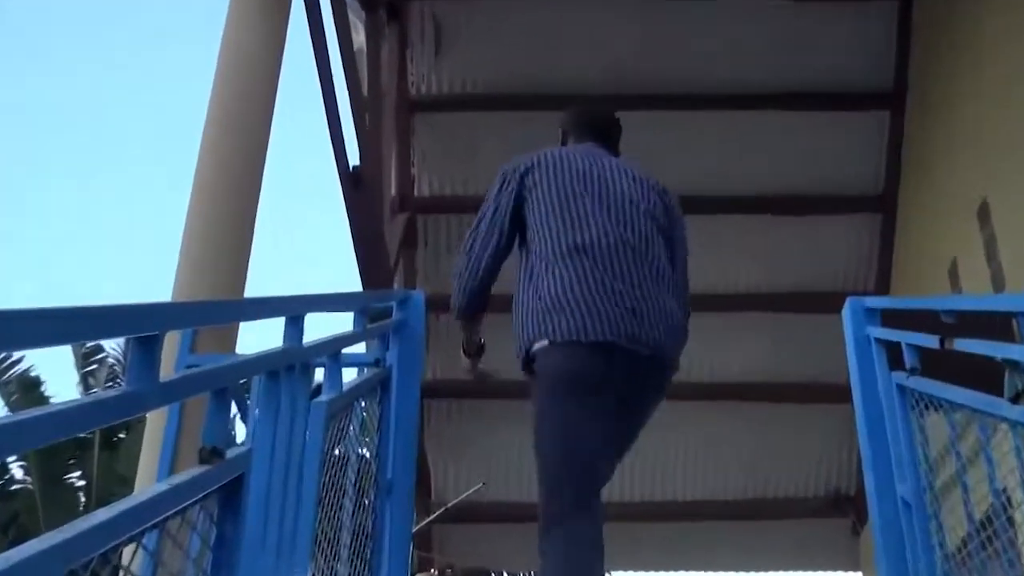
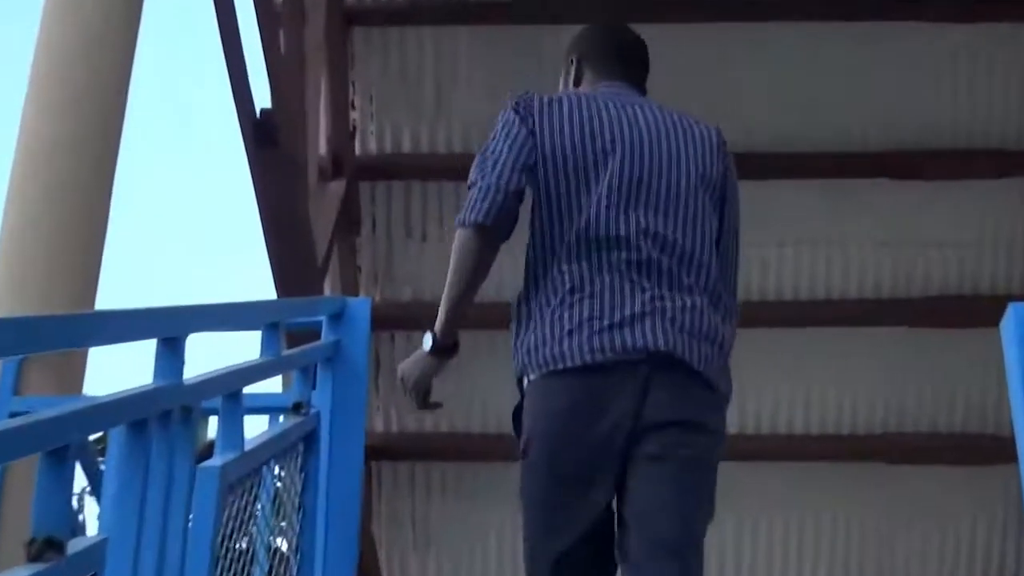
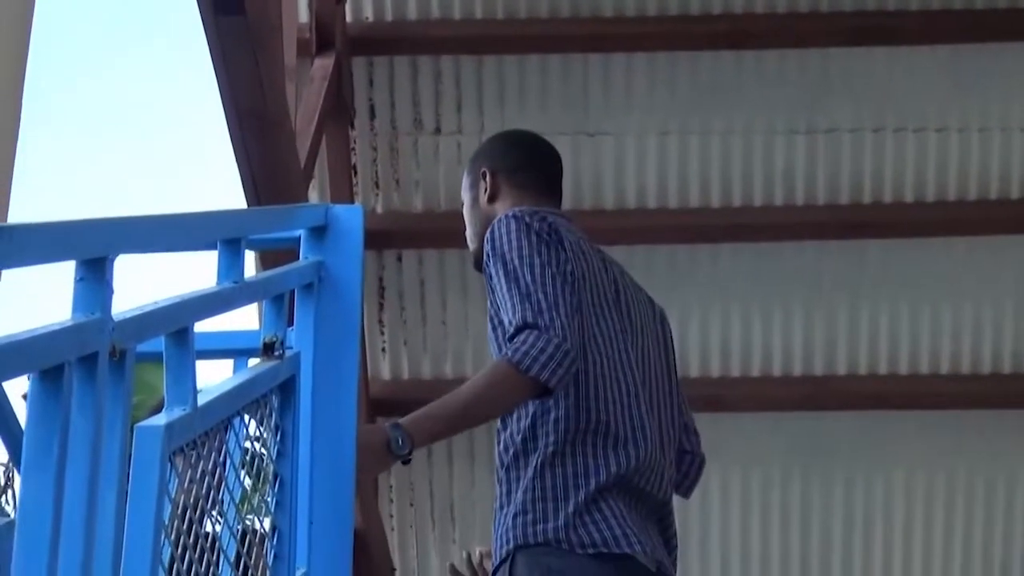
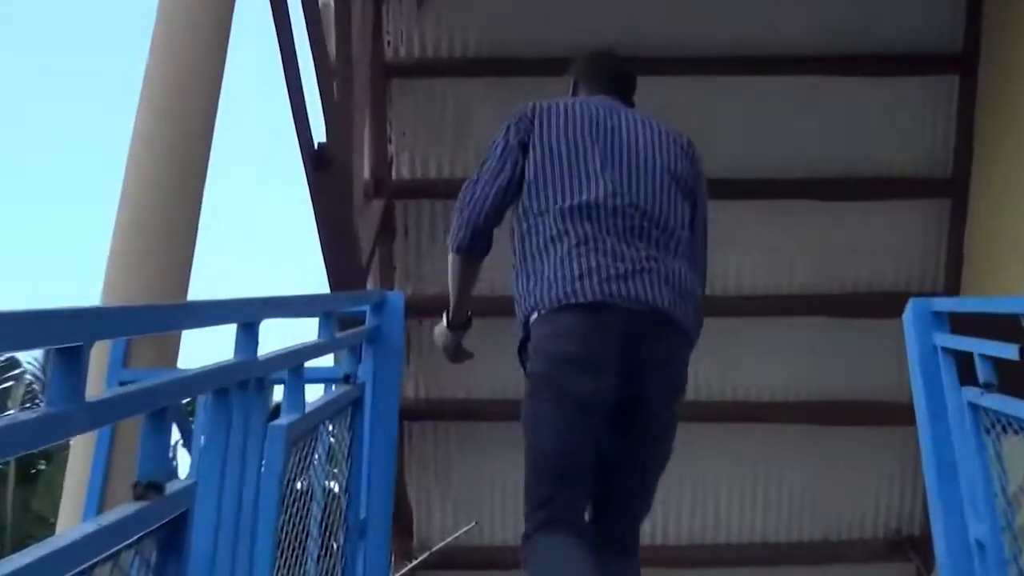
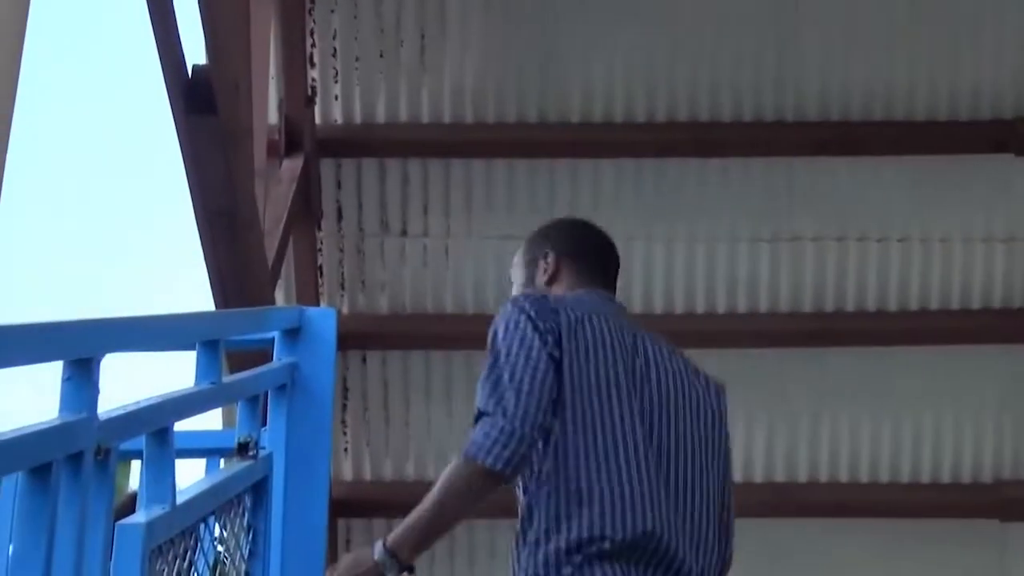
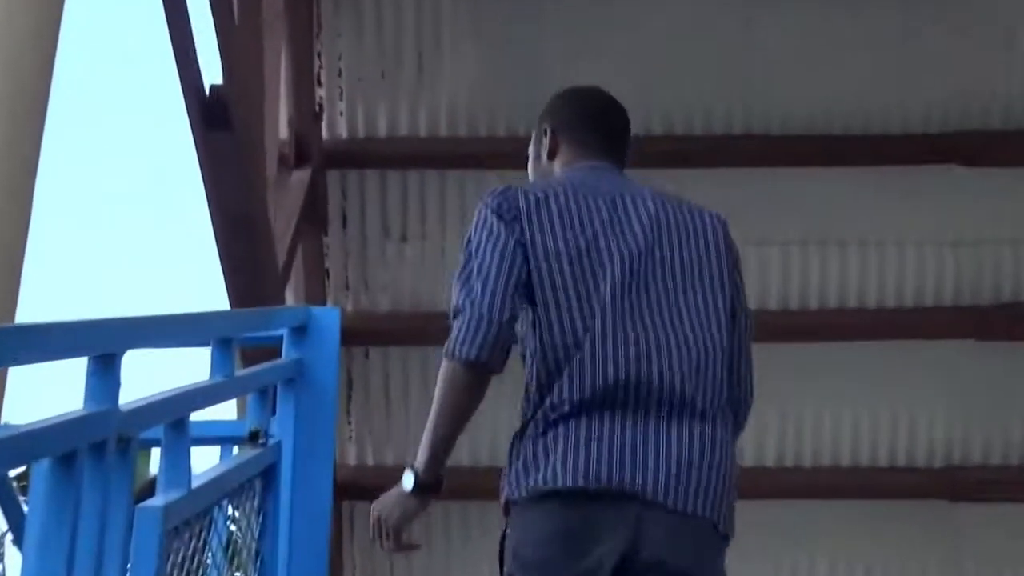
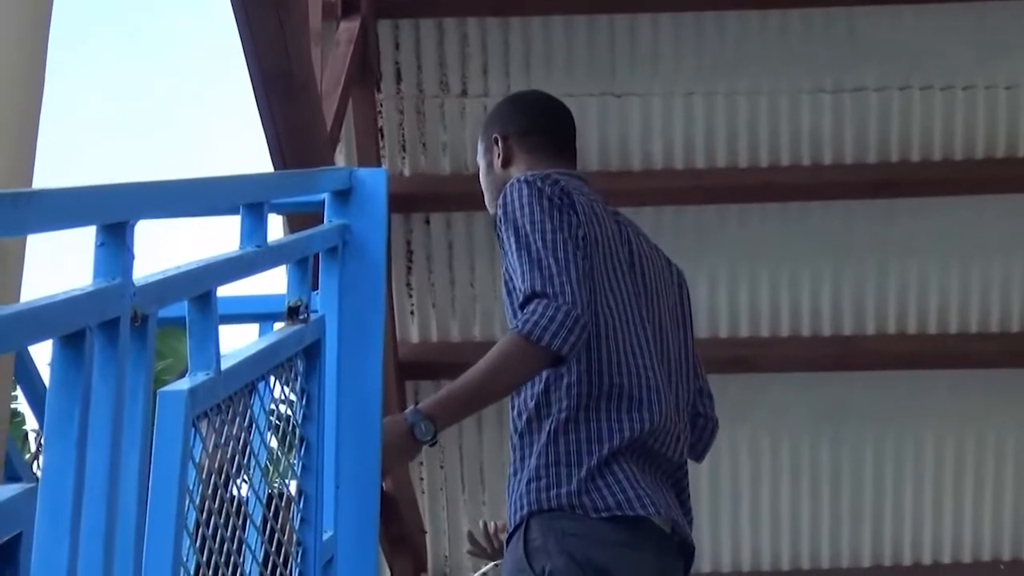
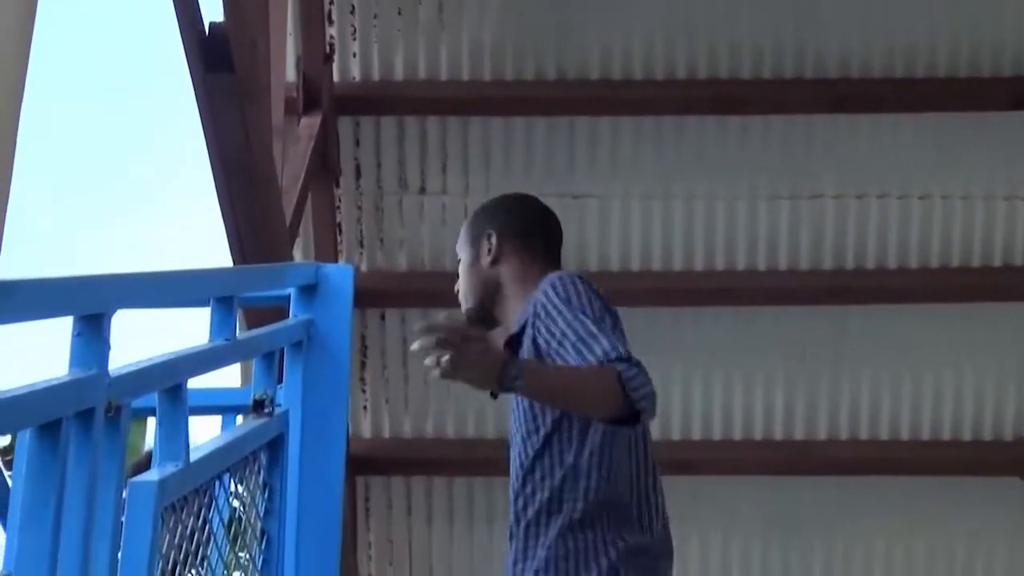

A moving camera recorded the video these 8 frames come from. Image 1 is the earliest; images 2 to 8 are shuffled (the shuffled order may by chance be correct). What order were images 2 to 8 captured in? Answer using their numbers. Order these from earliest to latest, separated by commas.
4, 2, 6, 5, 8, 3, 7
